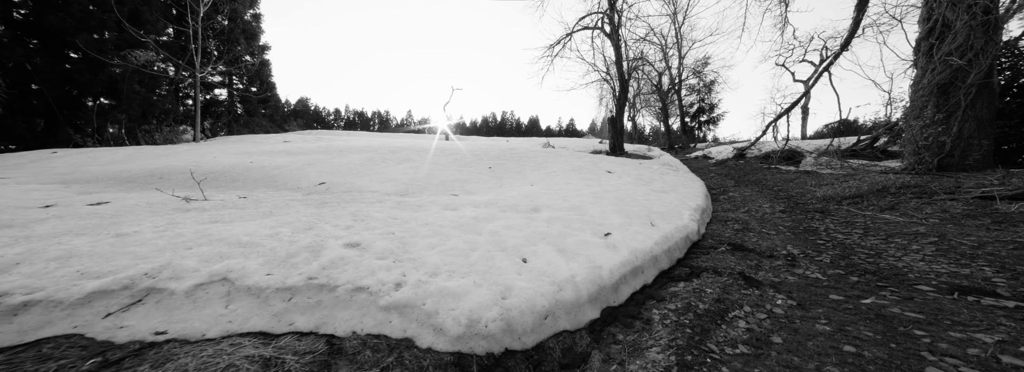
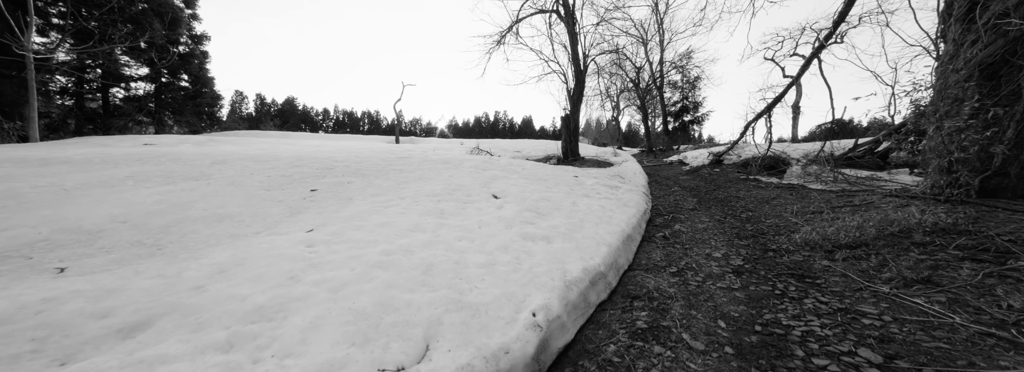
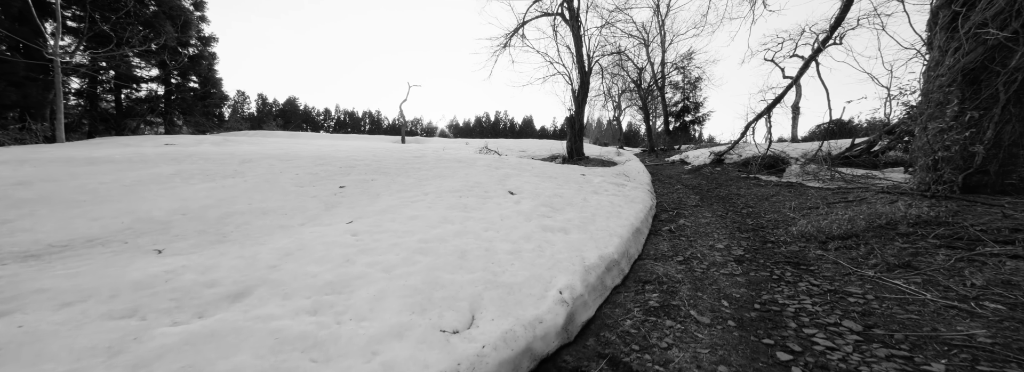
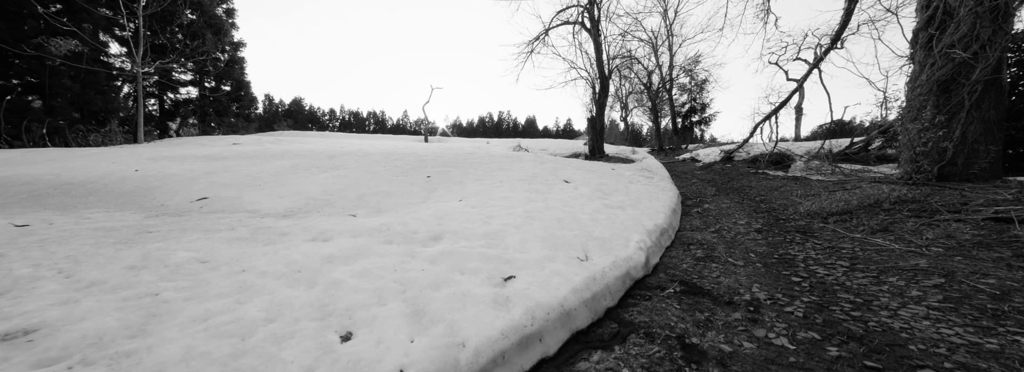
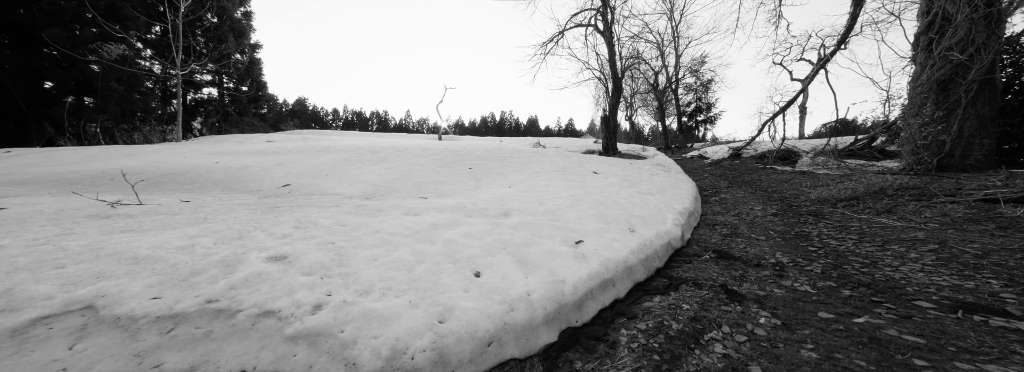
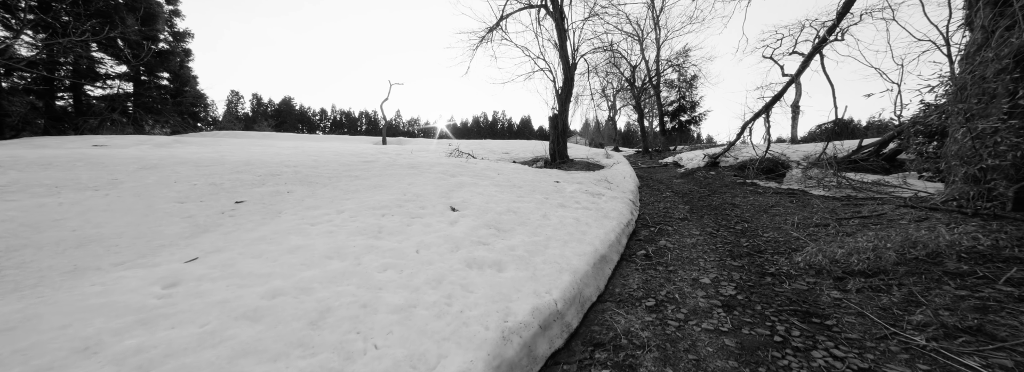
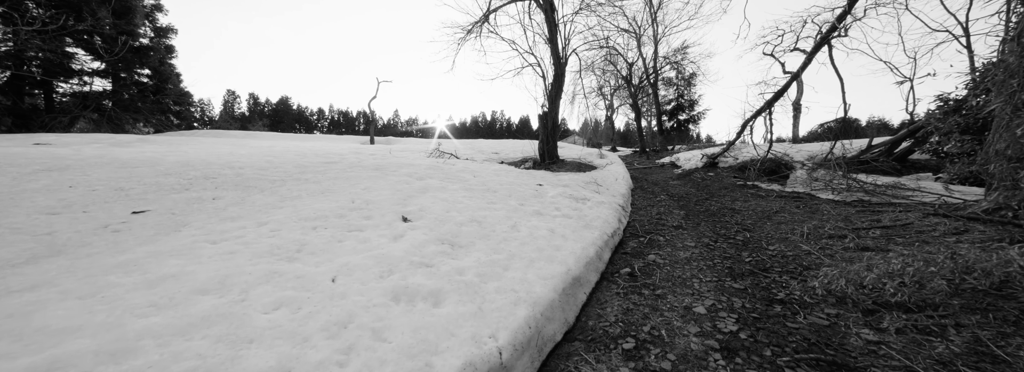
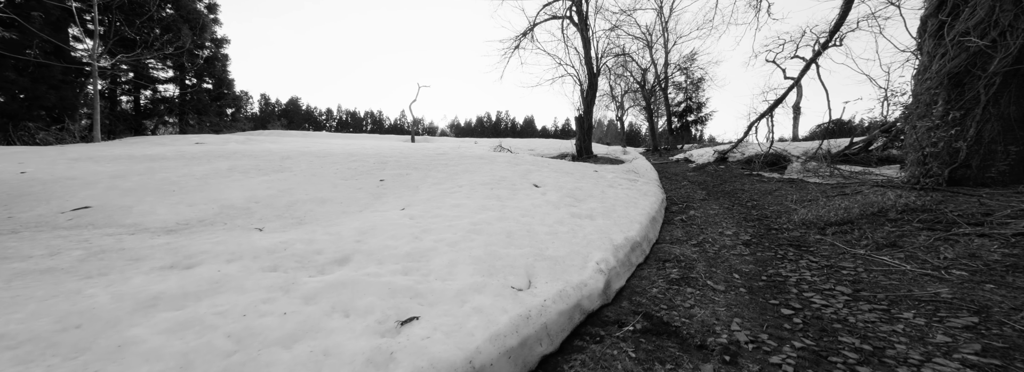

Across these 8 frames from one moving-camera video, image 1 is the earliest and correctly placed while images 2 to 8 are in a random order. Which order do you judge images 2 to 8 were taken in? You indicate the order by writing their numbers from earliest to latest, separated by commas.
5, 4, 8, 3, 2, 6, 7
